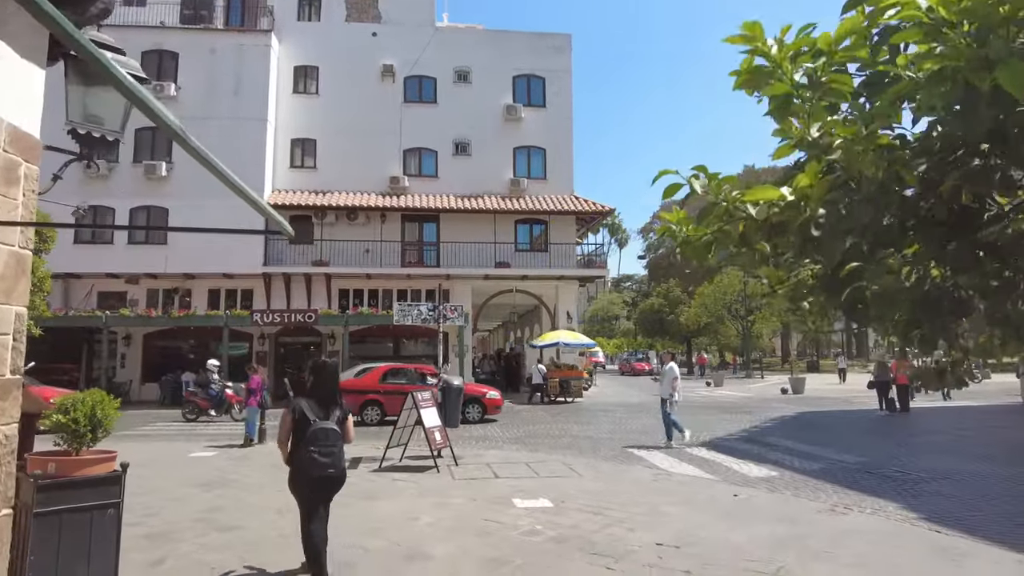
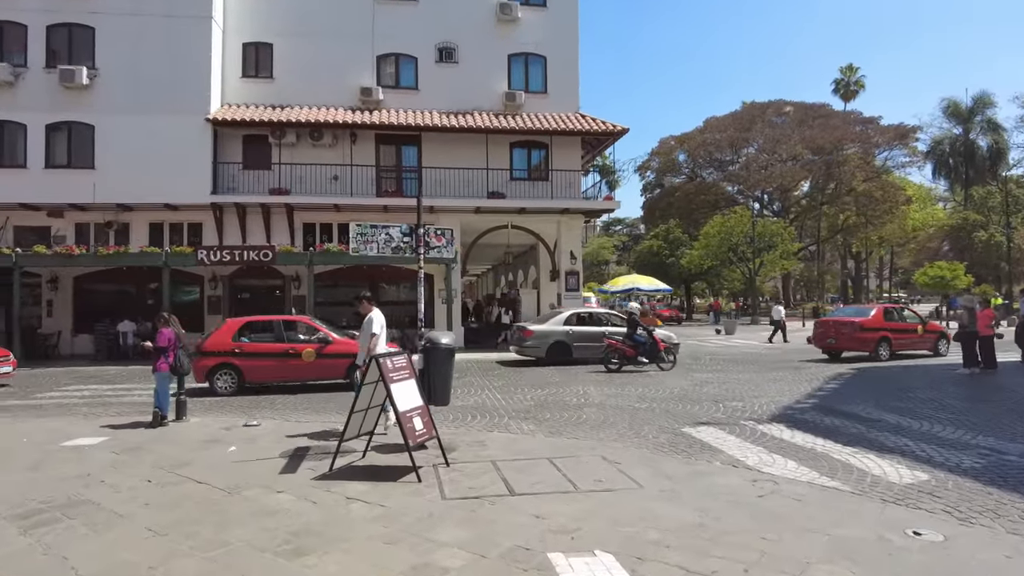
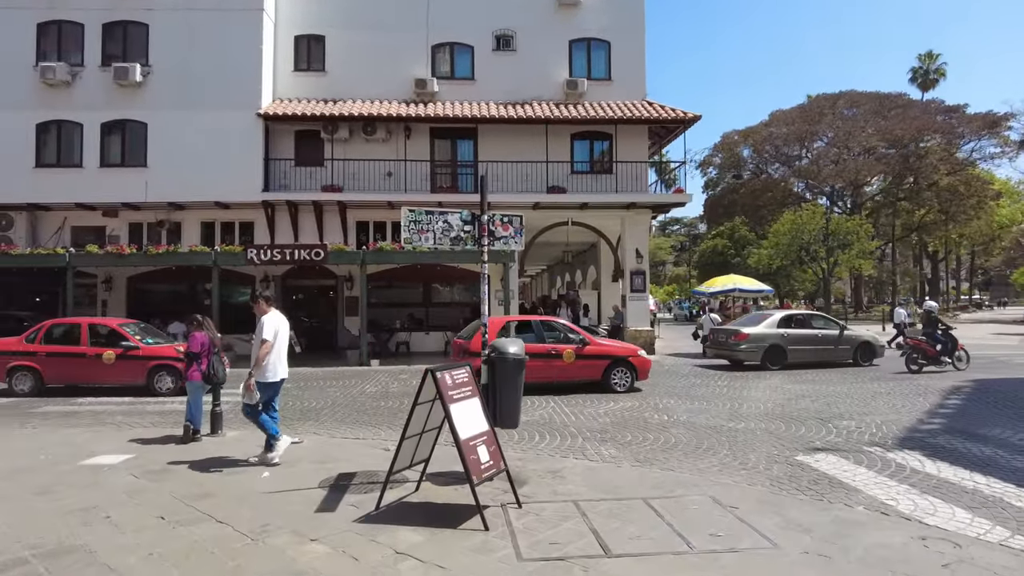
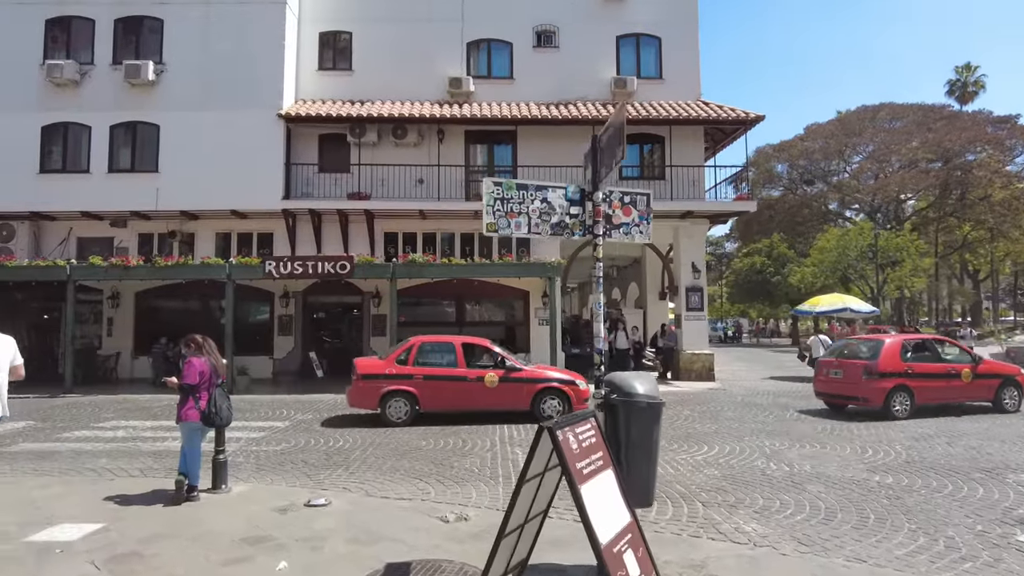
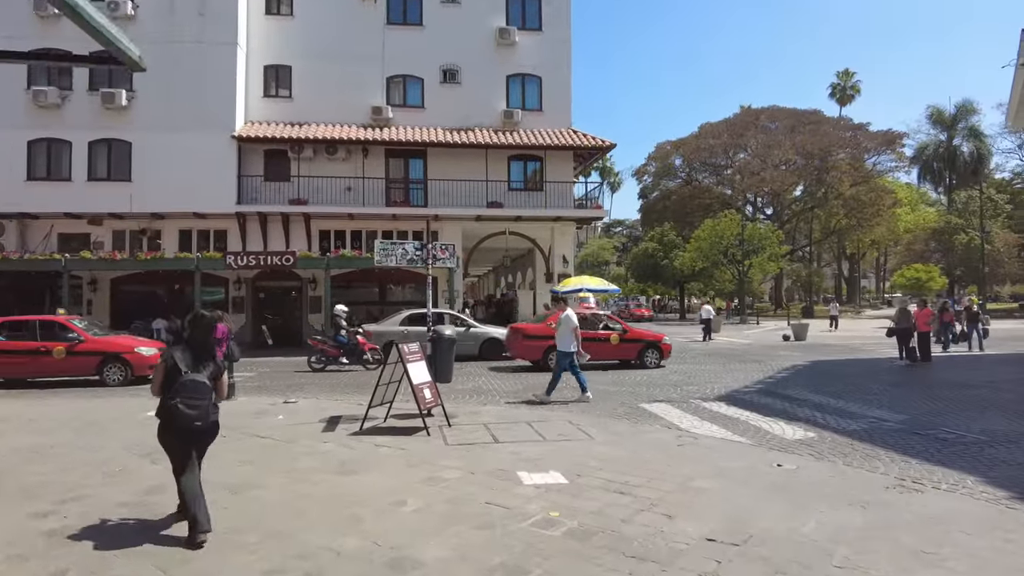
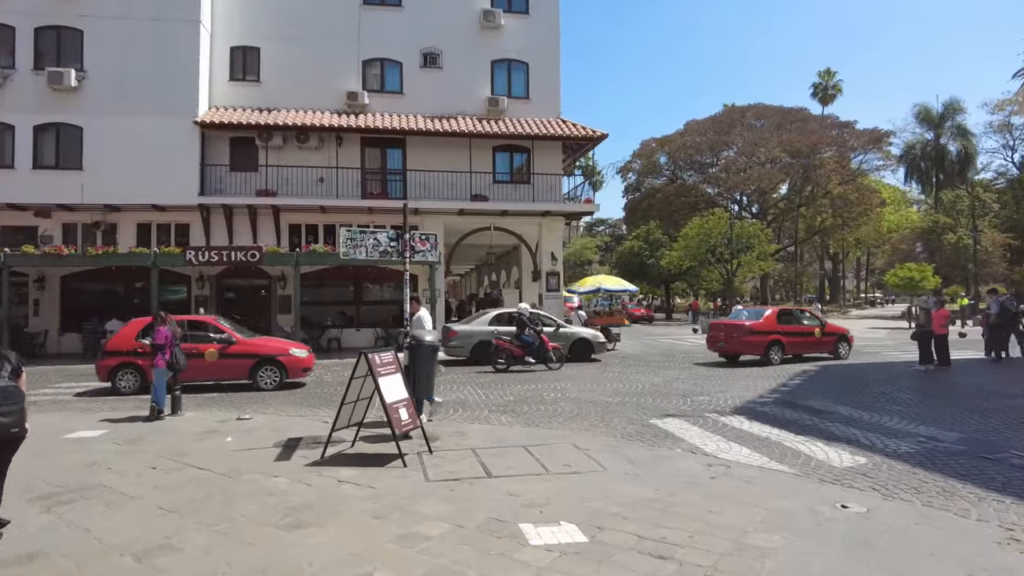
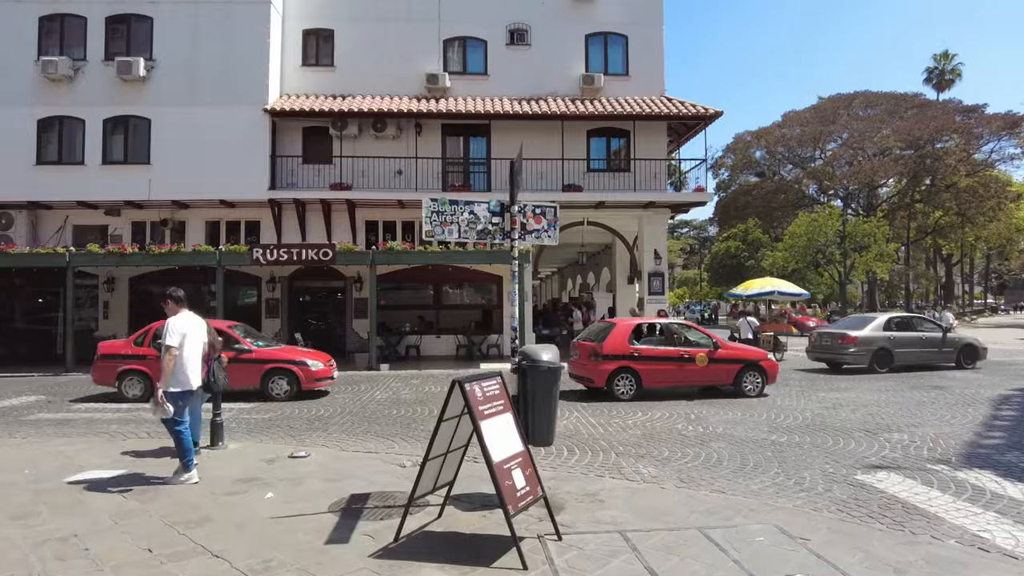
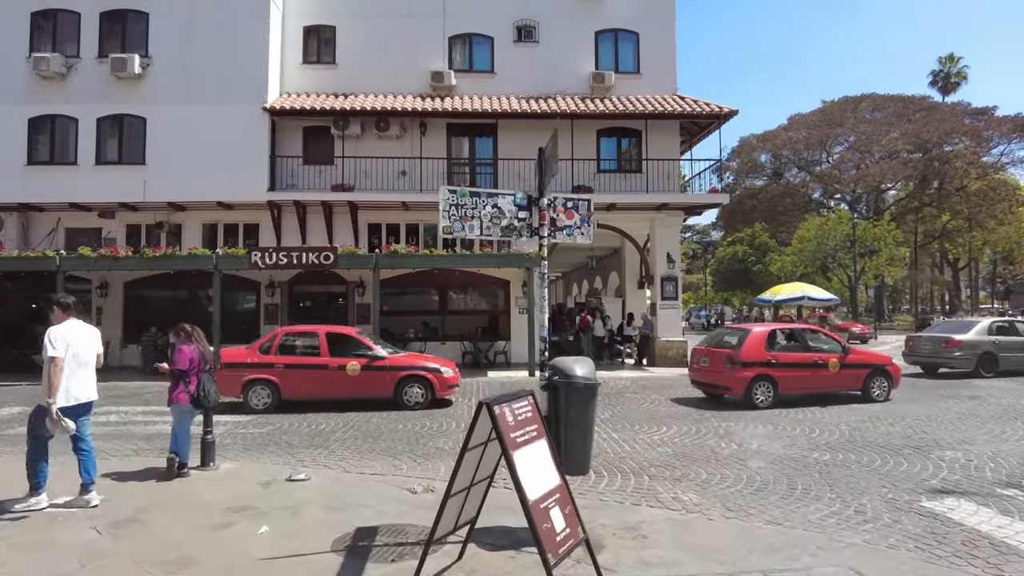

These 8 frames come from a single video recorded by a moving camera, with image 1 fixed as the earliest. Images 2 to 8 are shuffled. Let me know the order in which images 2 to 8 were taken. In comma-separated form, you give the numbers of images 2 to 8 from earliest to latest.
5, 6, 2, 3, 7, 8, 4
